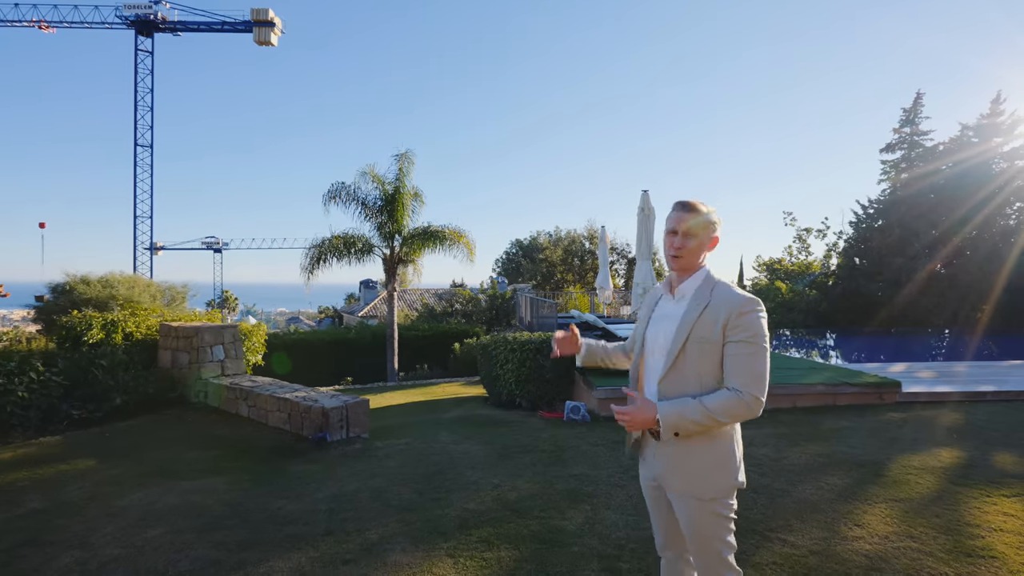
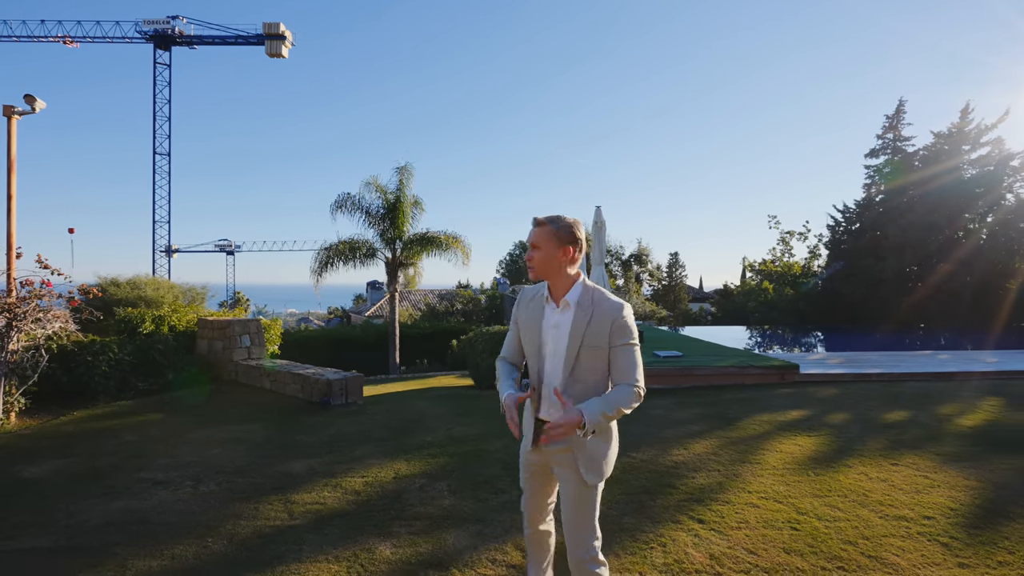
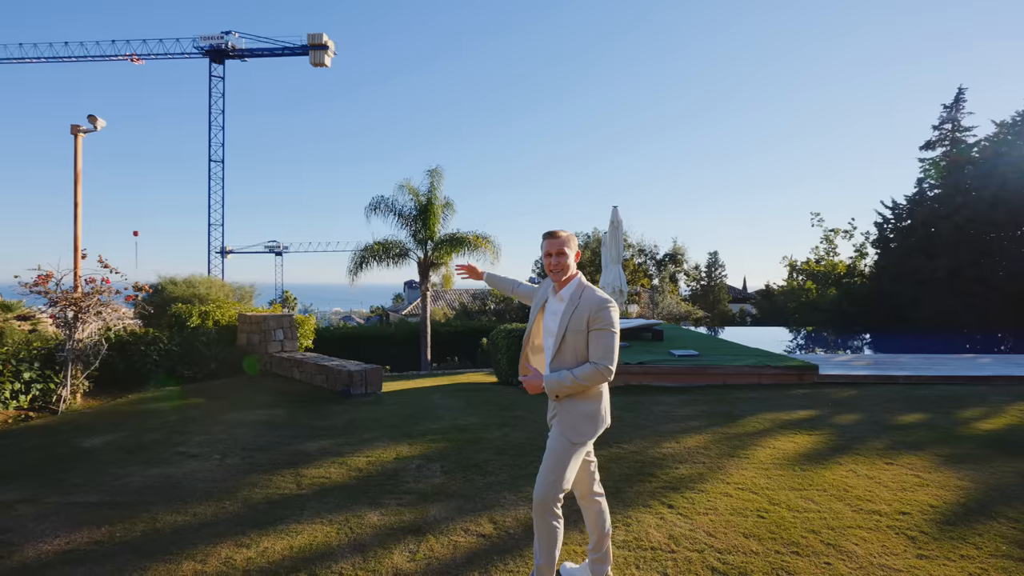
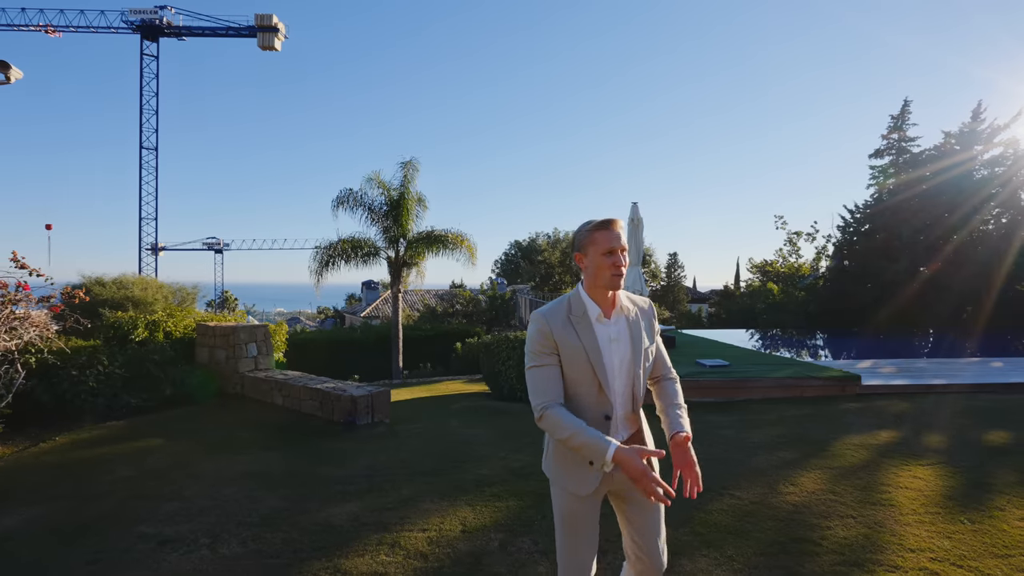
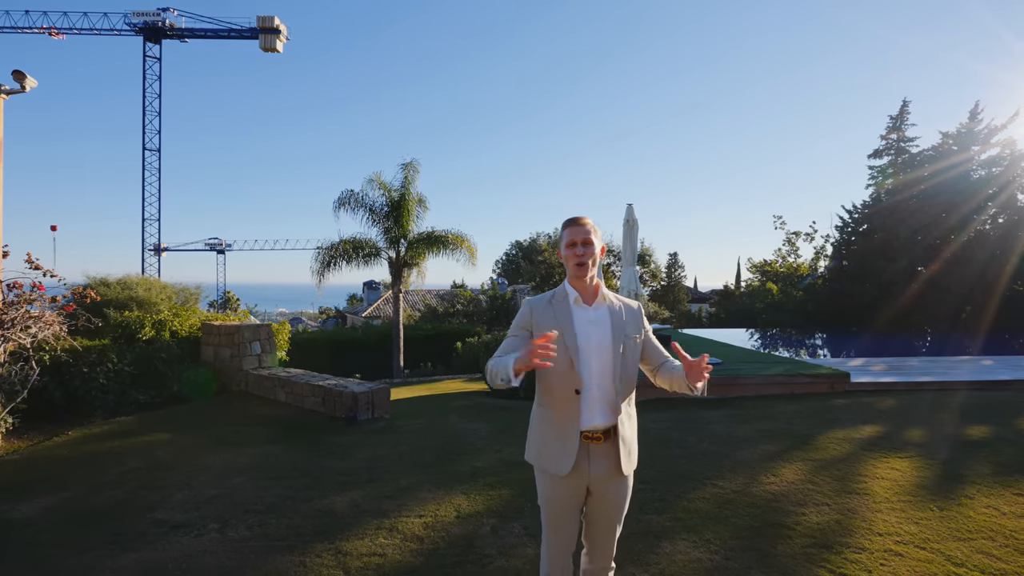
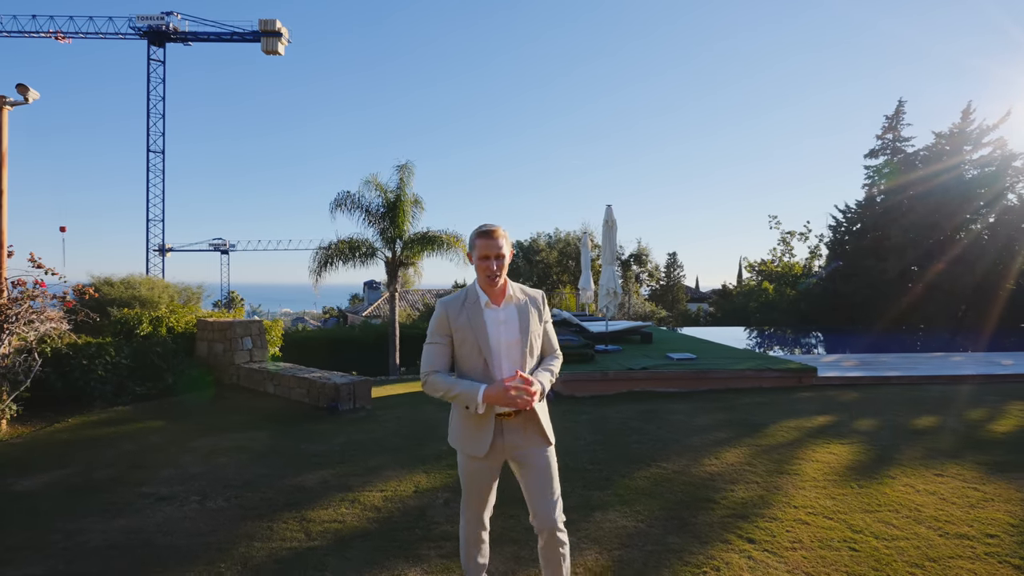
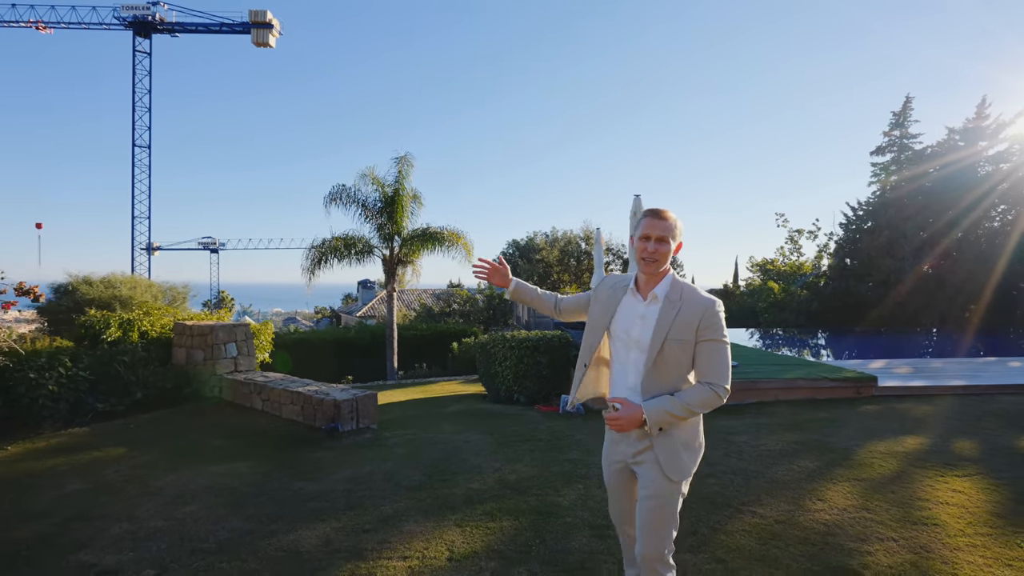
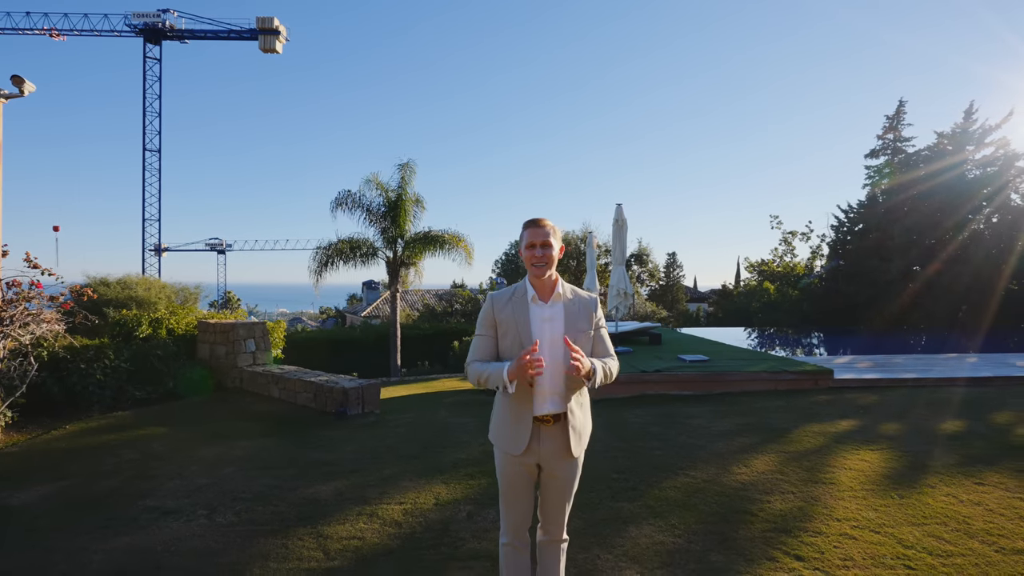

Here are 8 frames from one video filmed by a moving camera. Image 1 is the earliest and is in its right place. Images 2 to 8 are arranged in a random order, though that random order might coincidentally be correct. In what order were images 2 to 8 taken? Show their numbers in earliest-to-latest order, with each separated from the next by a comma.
7, 4, 5, 8, 6, 2, 3
